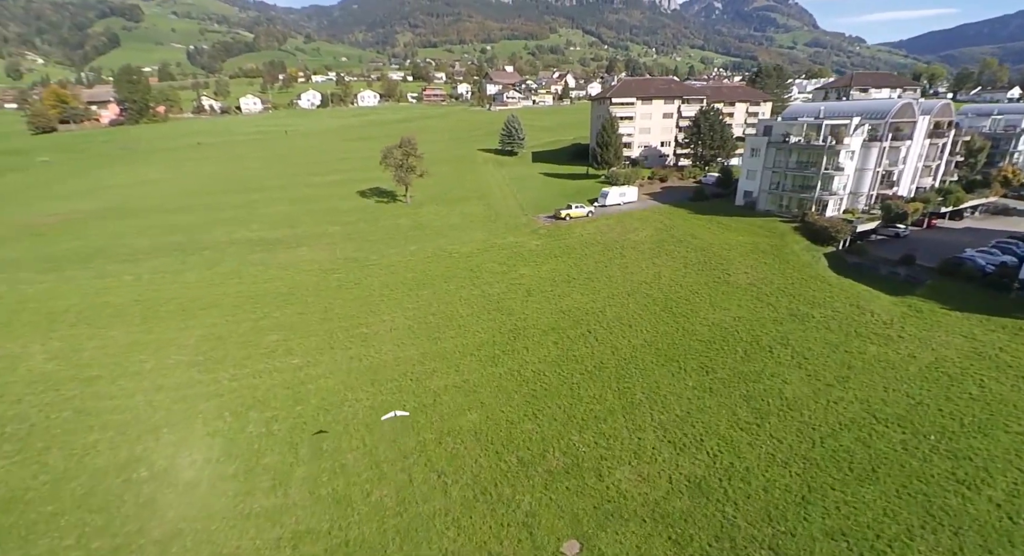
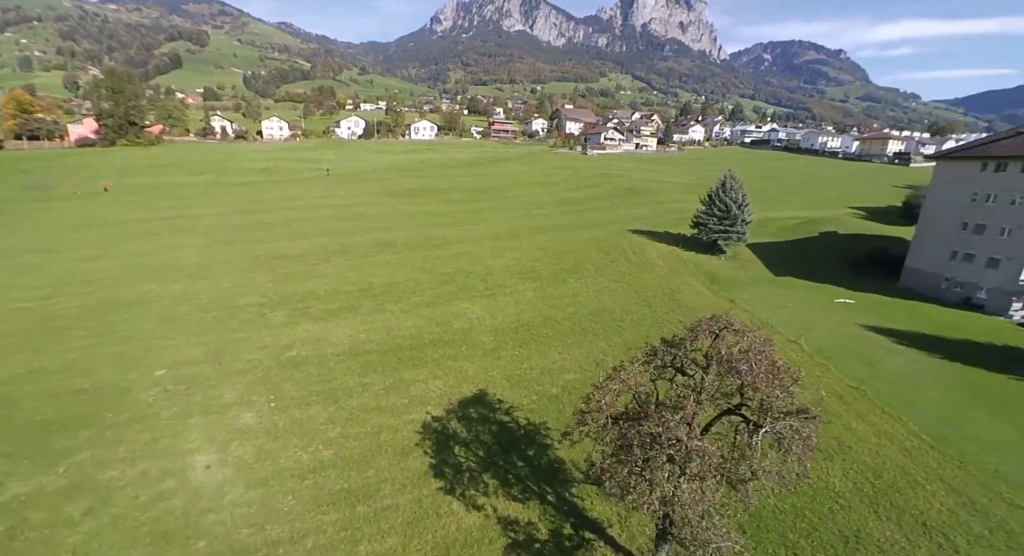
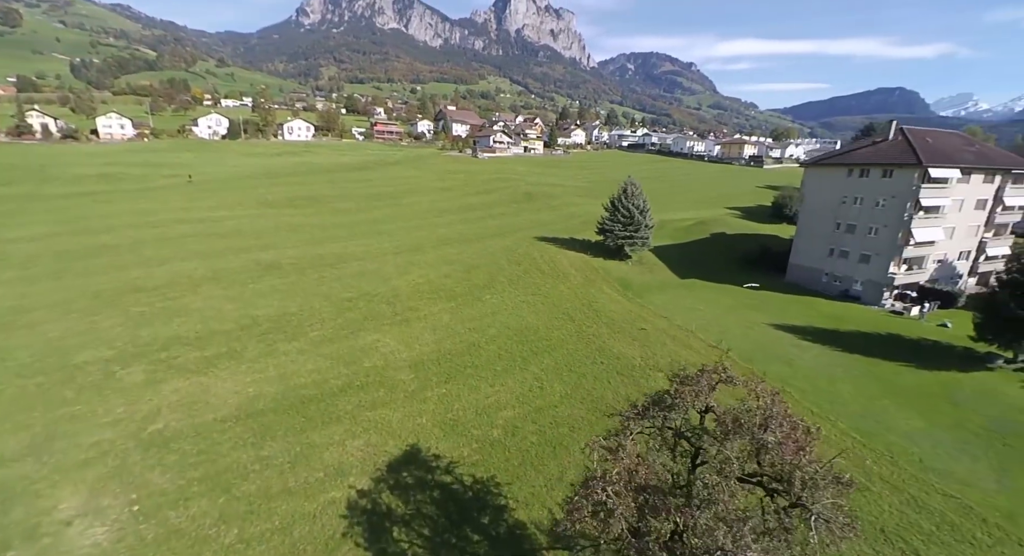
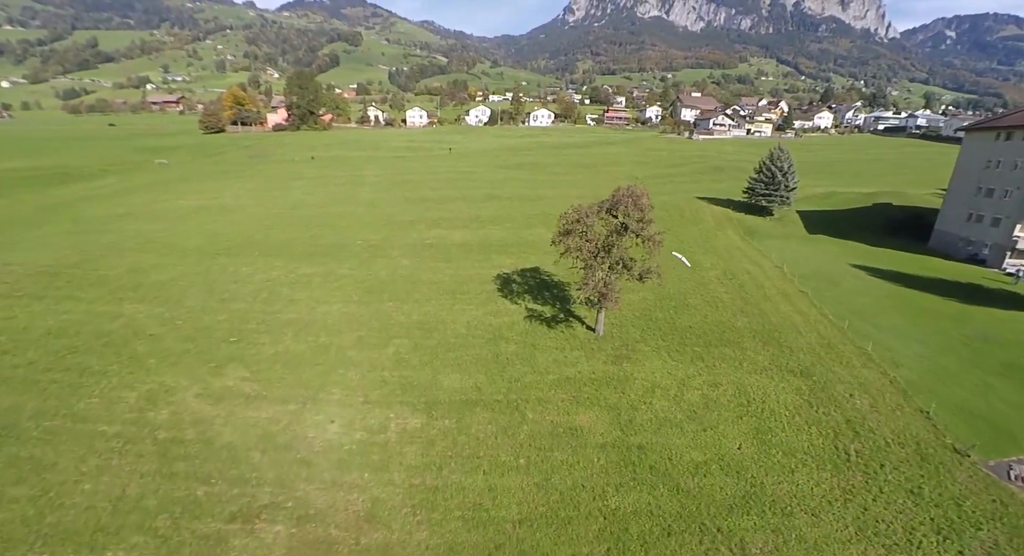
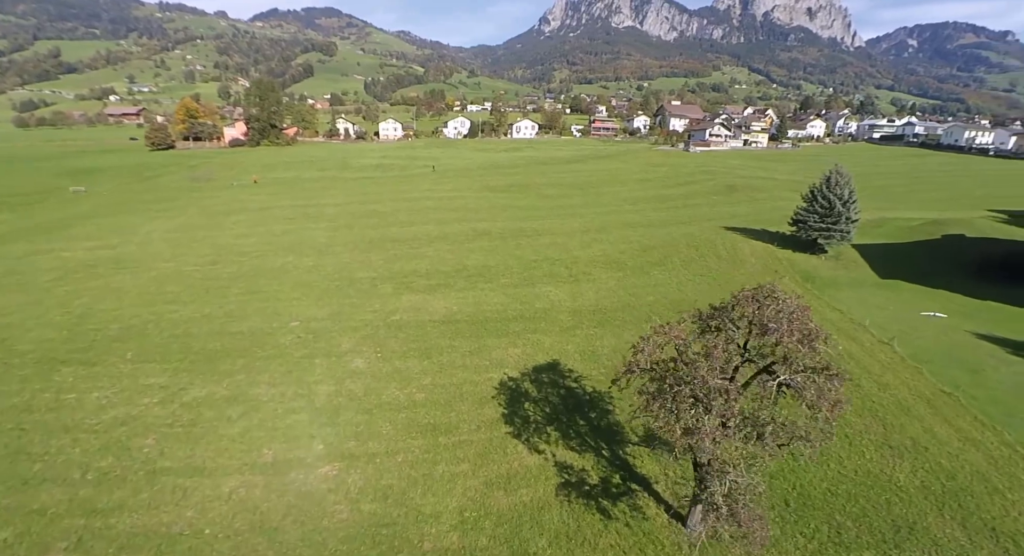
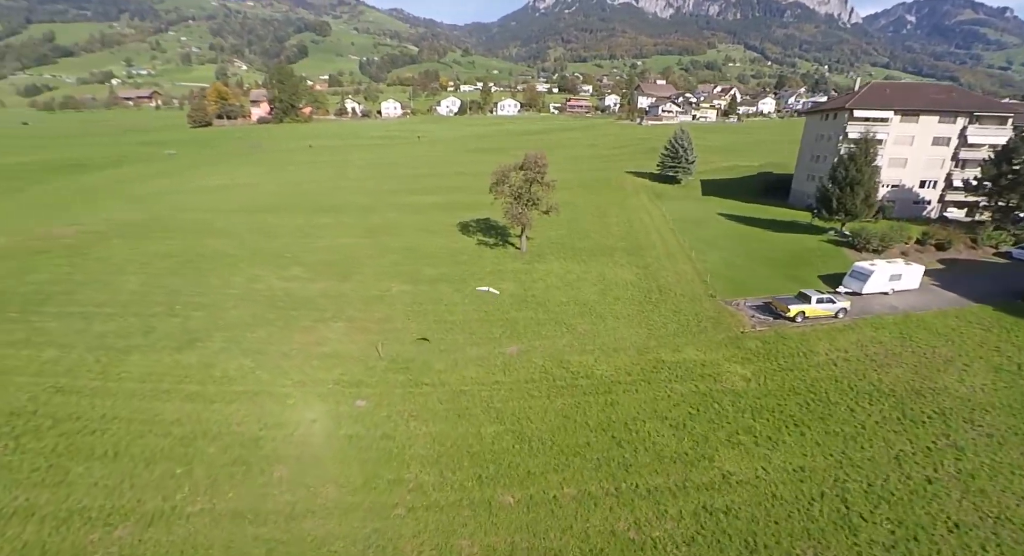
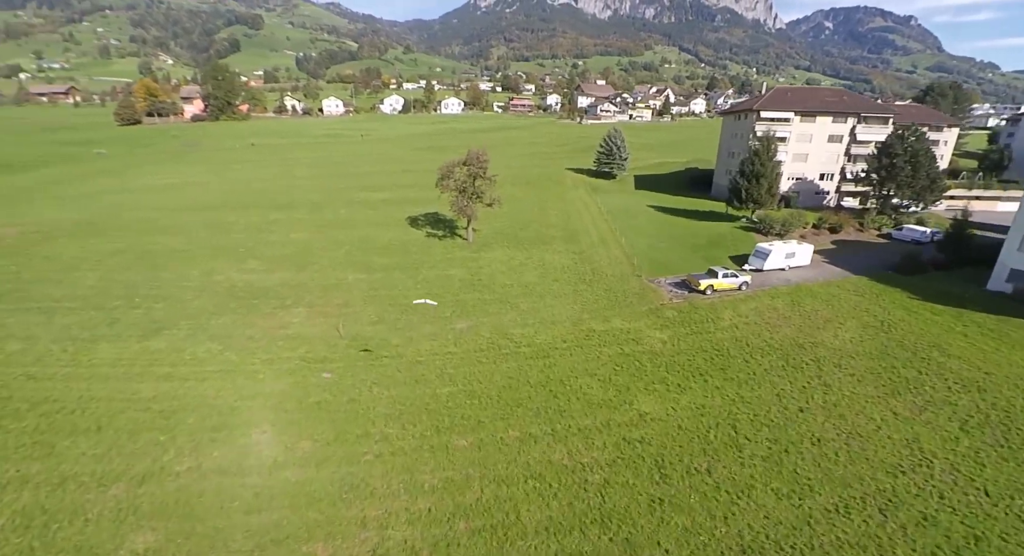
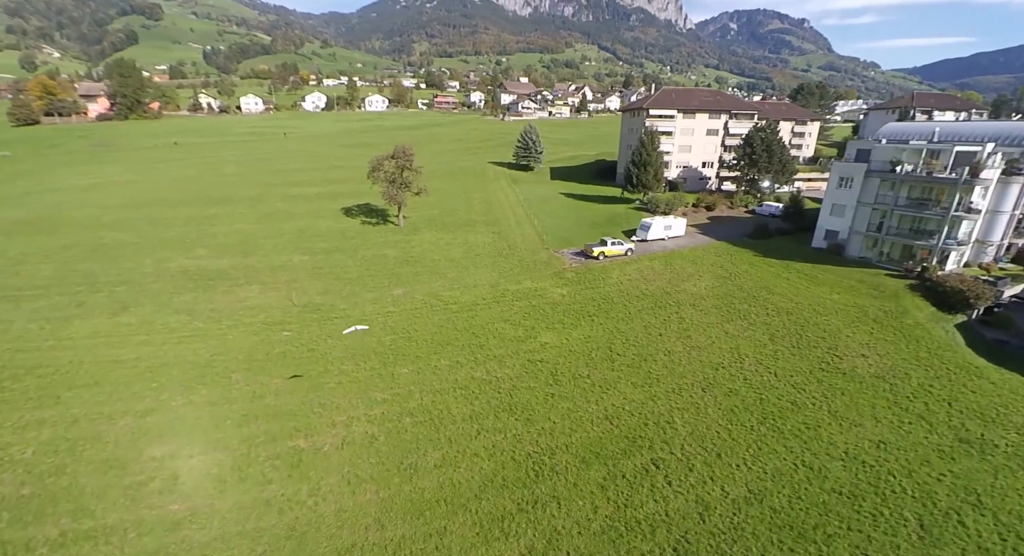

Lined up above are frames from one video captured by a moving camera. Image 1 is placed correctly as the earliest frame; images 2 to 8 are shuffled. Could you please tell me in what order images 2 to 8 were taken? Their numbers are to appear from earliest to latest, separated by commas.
8, 7, 6, 4, 5, 2, 3
